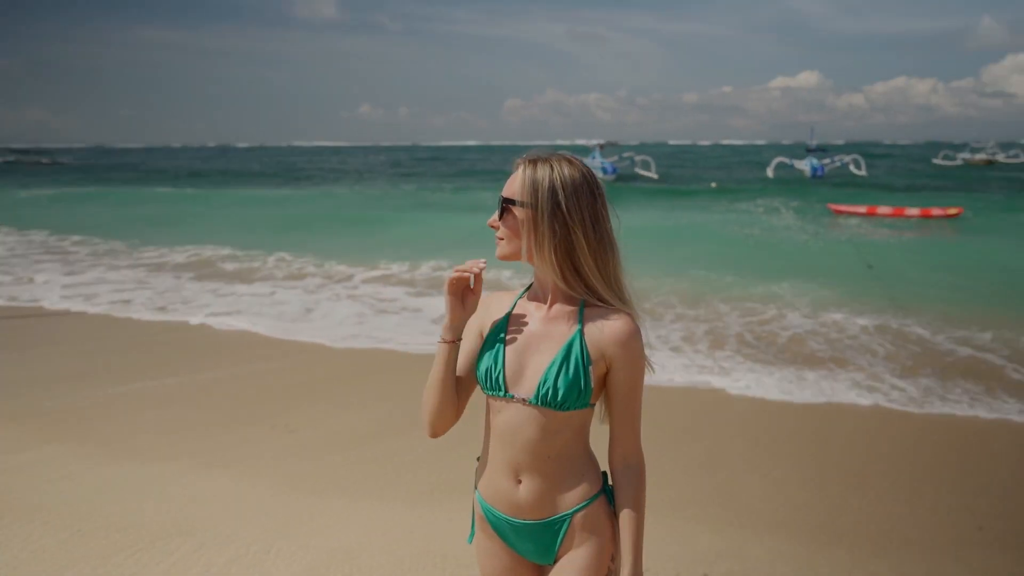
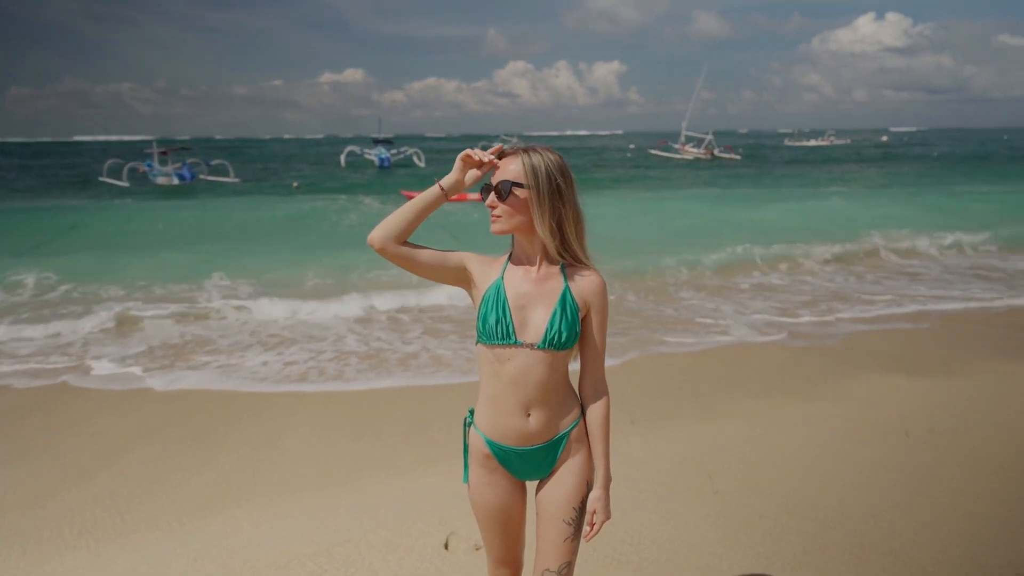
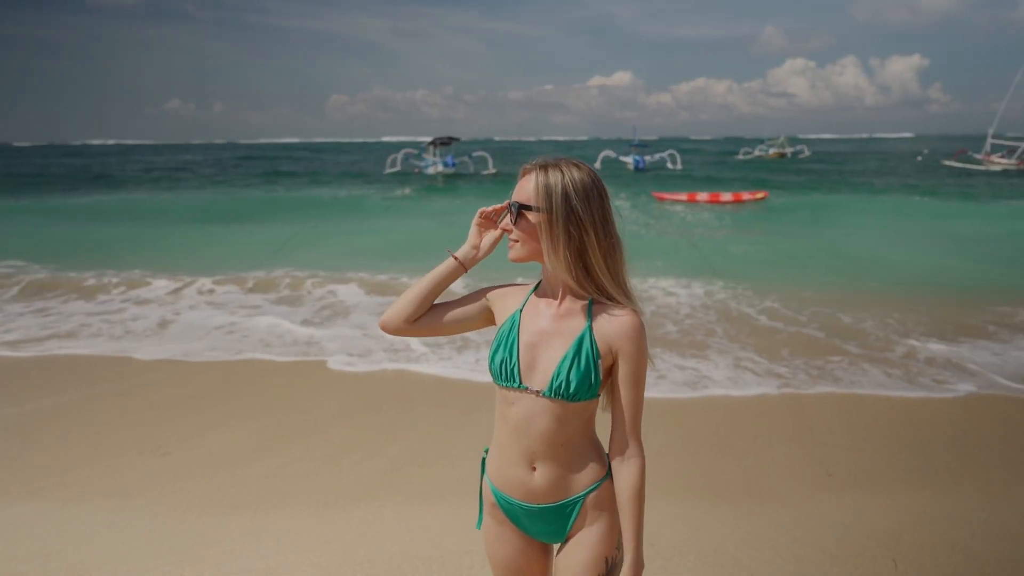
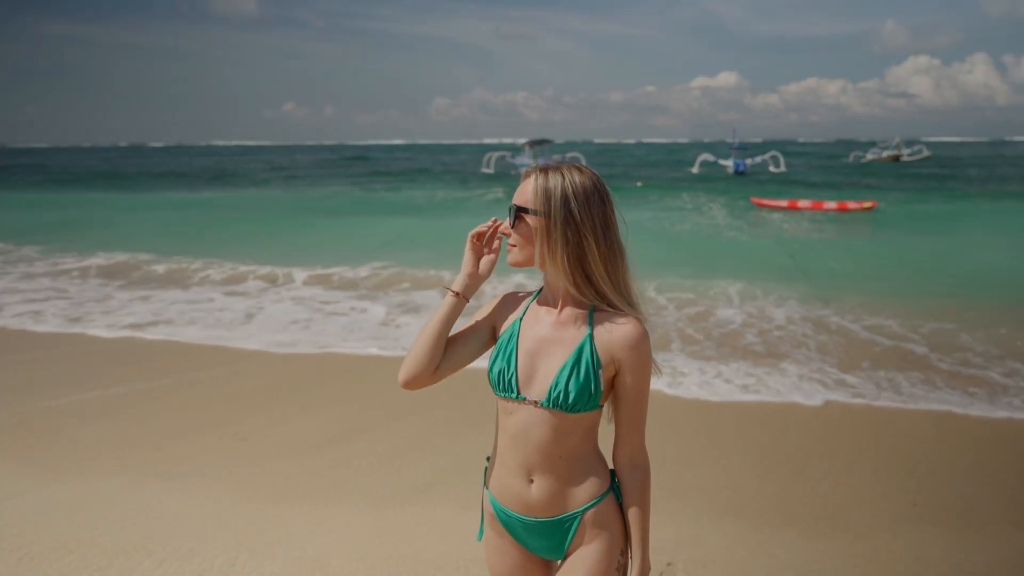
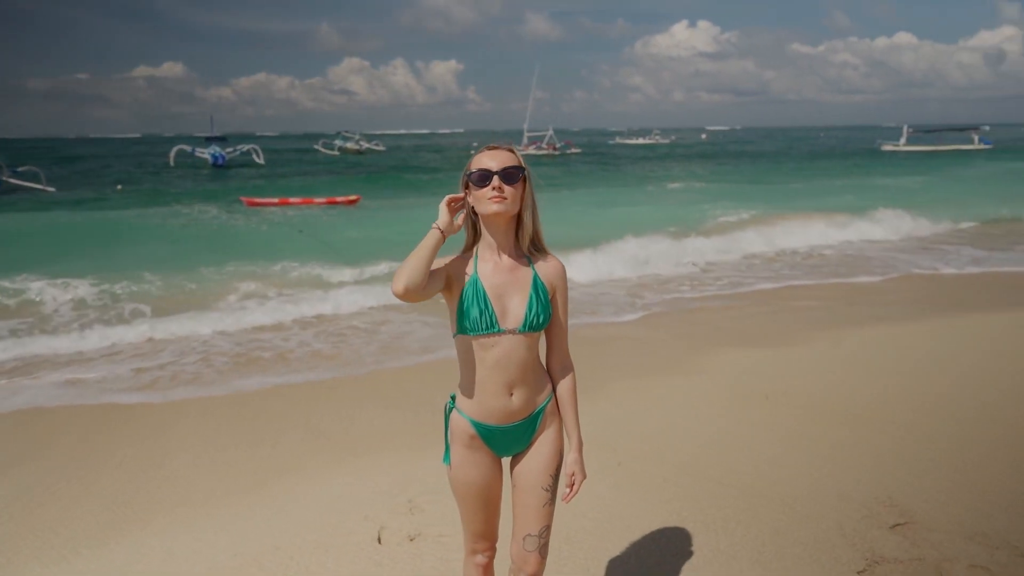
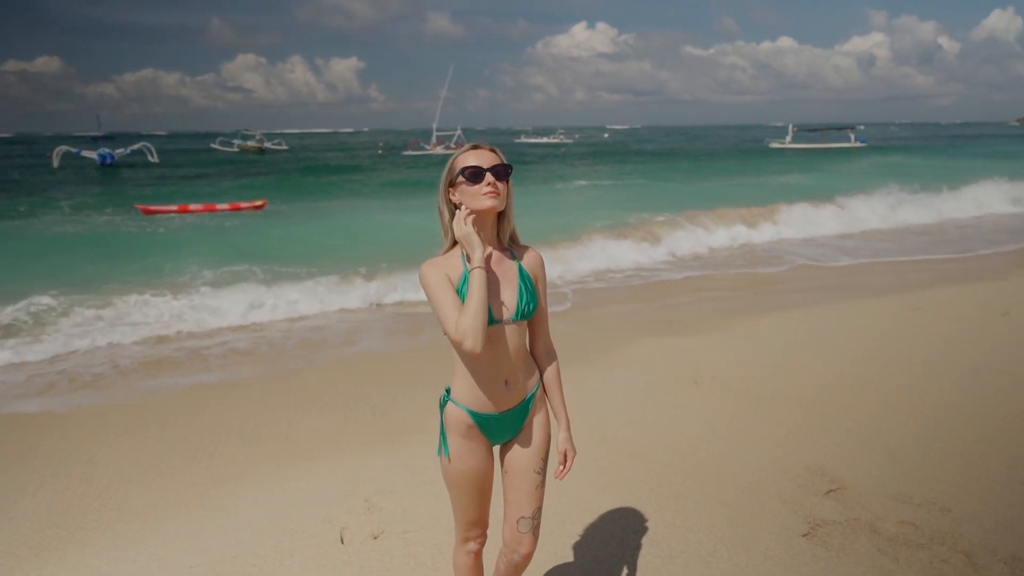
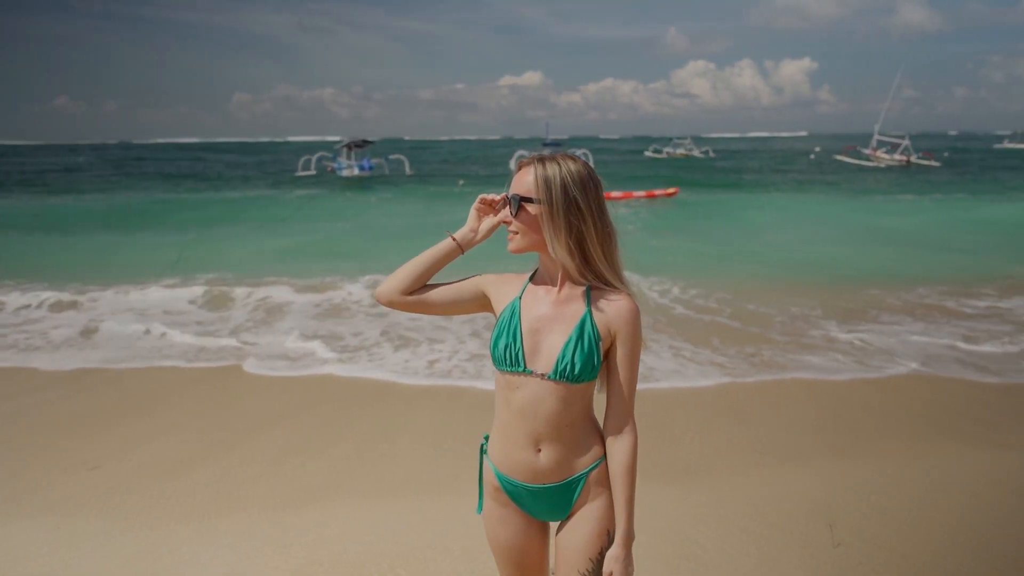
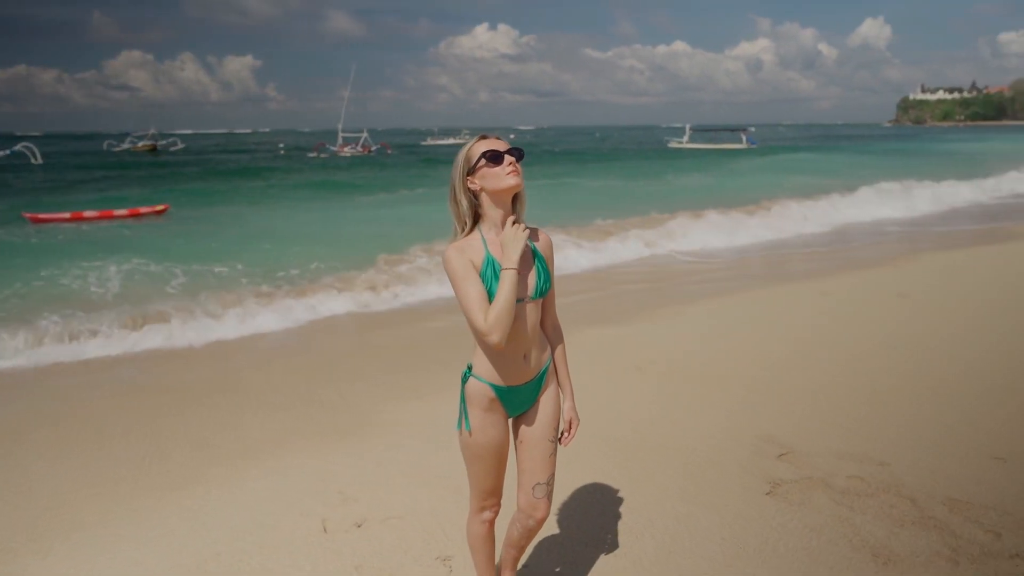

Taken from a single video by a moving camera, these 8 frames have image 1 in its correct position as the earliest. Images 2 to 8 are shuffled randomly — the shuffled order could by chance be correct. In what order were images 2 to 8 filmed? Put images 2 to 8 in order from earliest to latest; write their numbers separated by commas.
4, 3, 7, 2, 5, 6, 8
